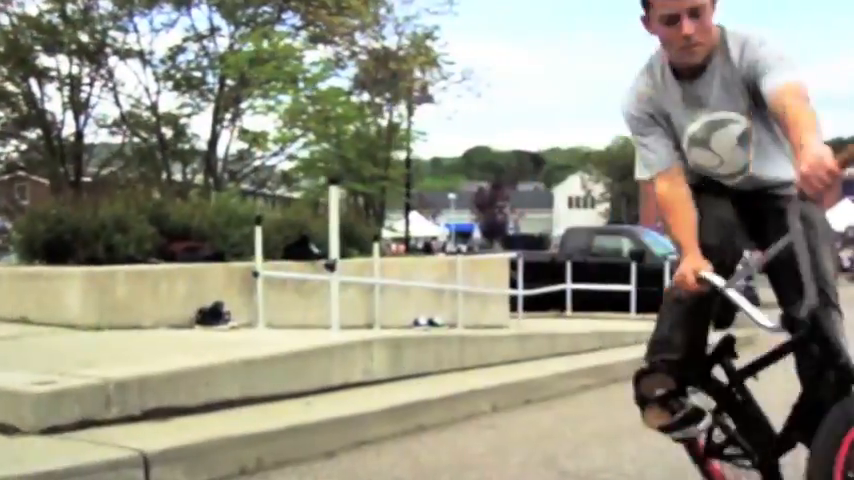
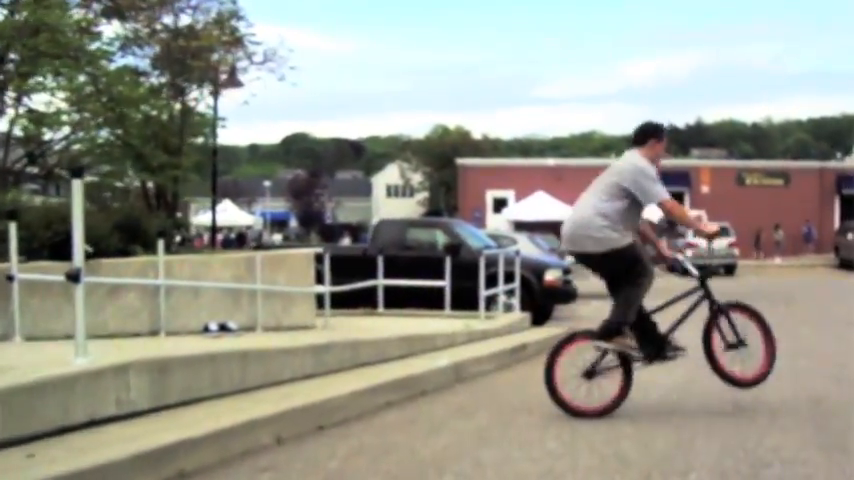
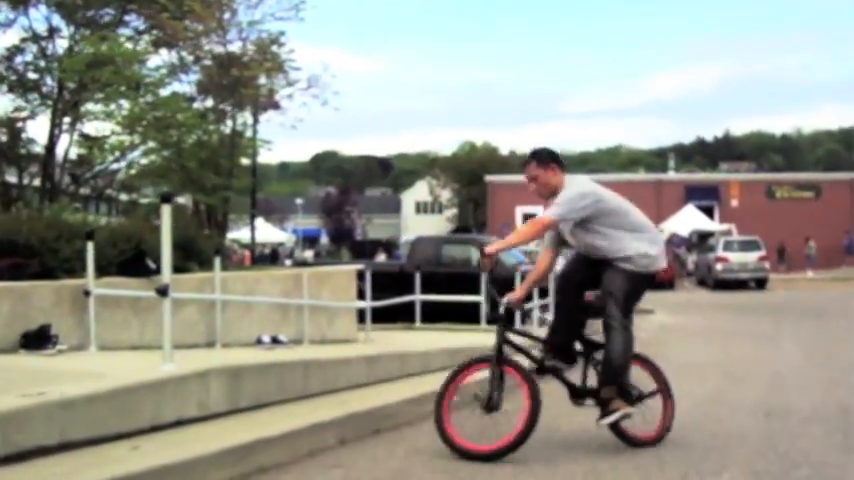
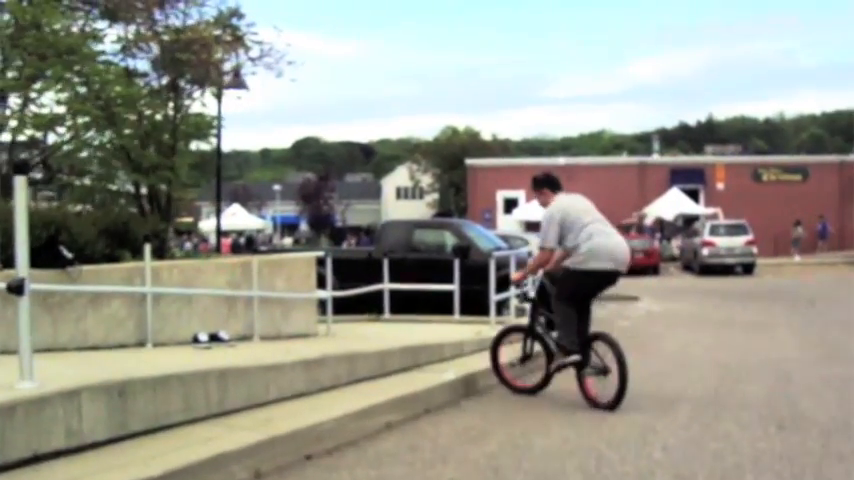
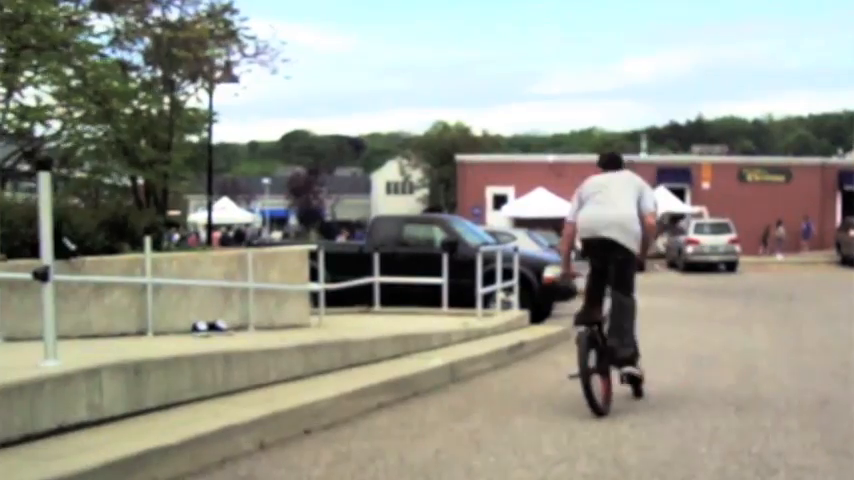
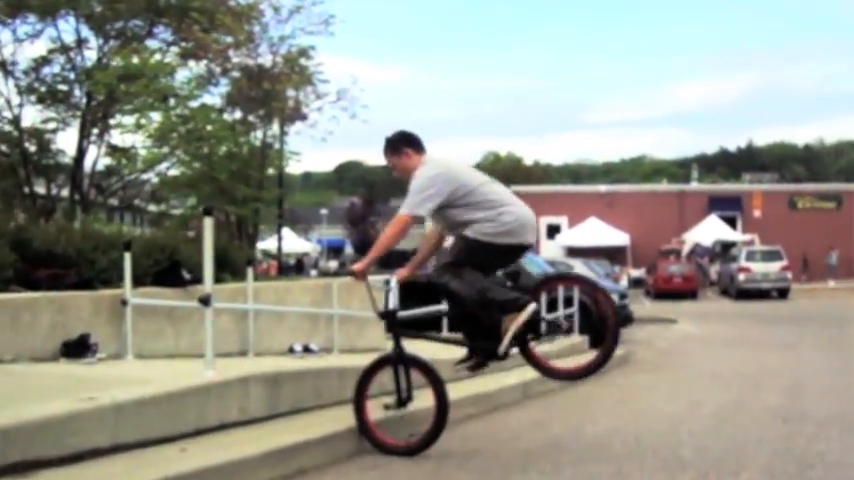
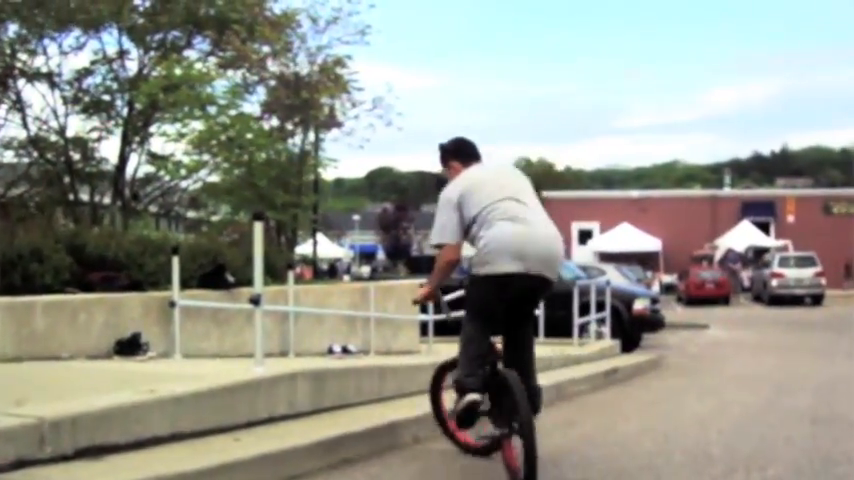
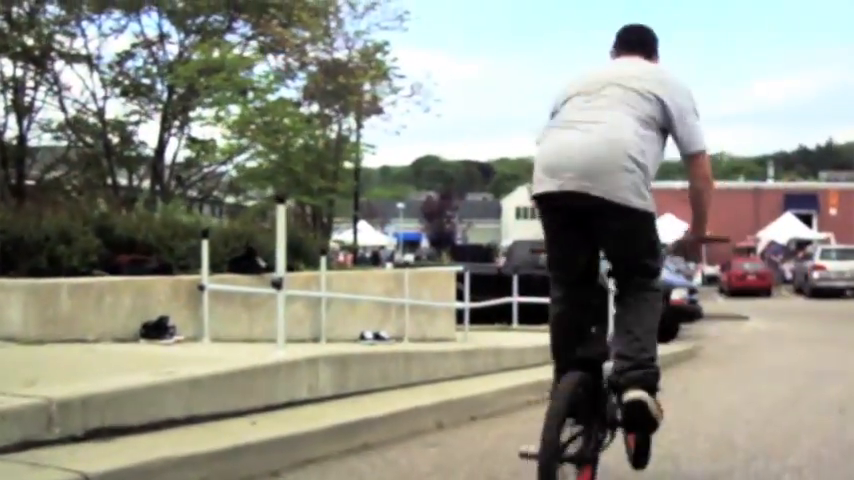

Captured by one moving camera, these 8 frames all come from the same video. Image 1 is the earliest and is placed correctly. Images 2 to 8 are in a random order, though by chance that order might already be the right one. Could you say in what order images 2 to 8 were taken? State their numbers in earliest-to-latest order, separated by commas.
8, 7, 6, 3, 2, 5, 4
